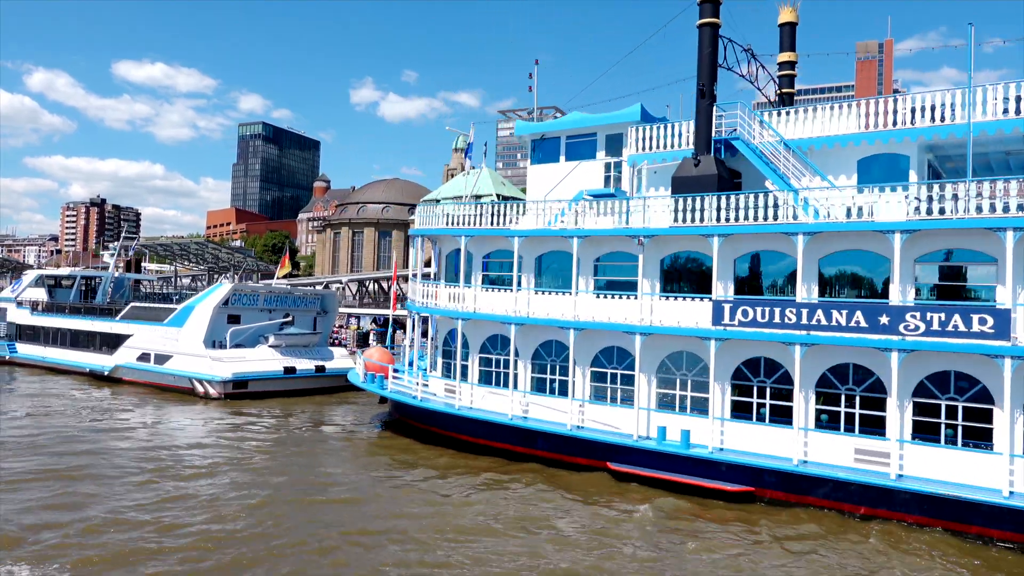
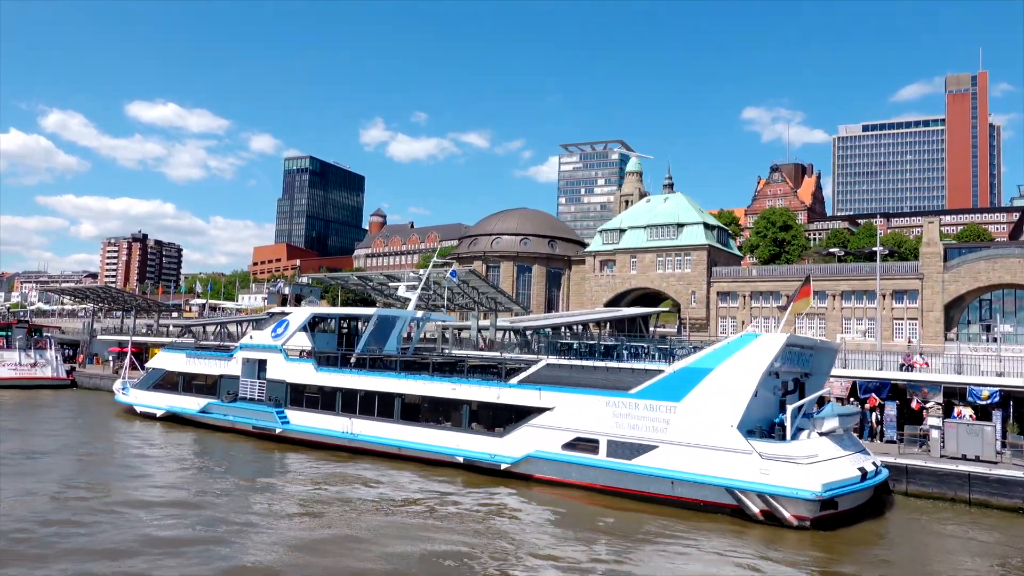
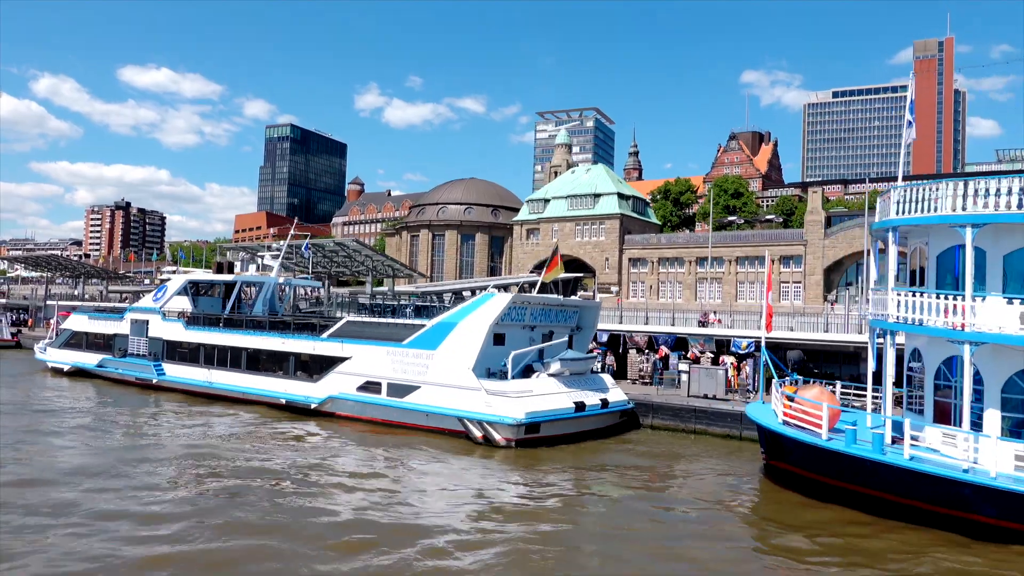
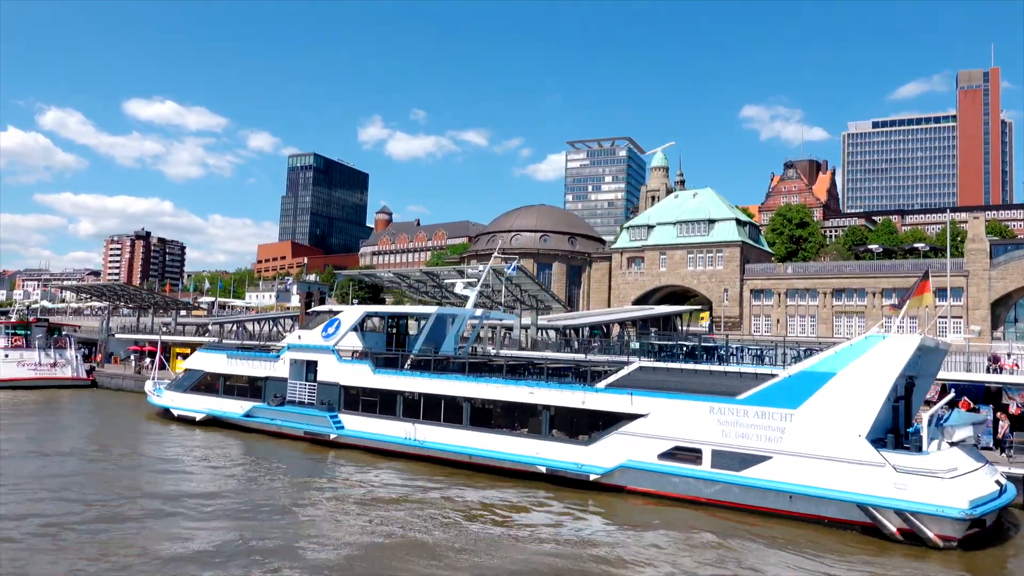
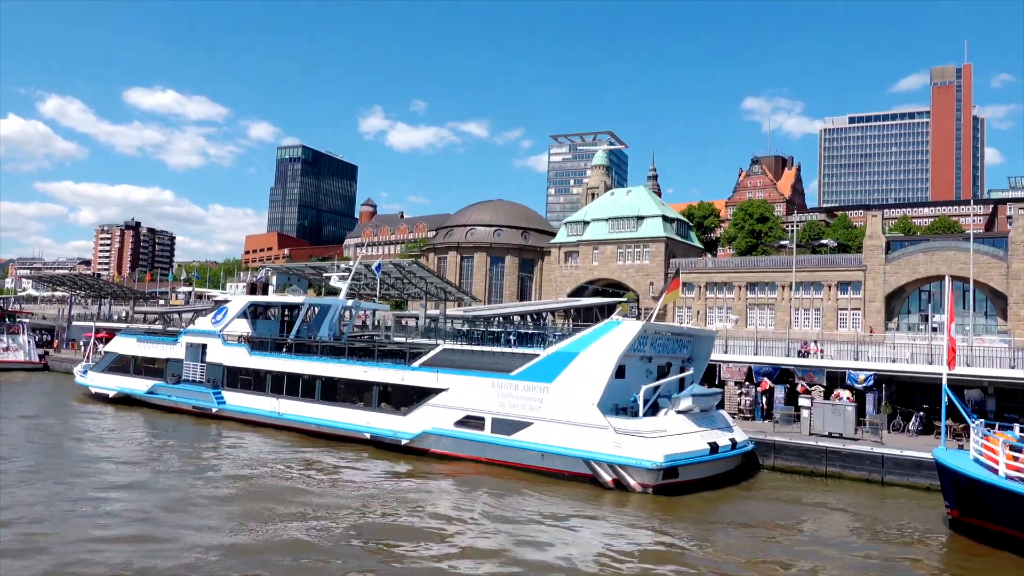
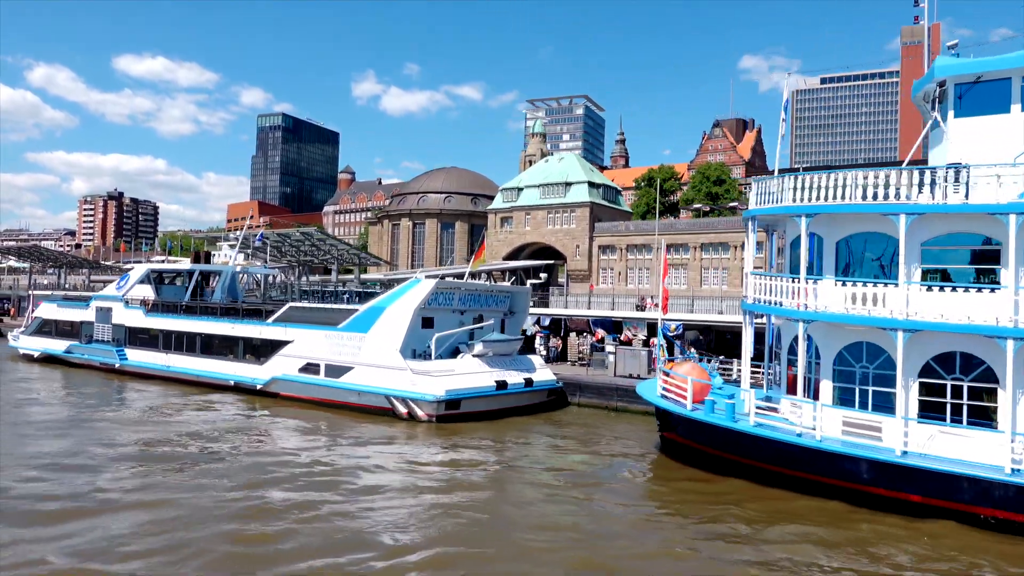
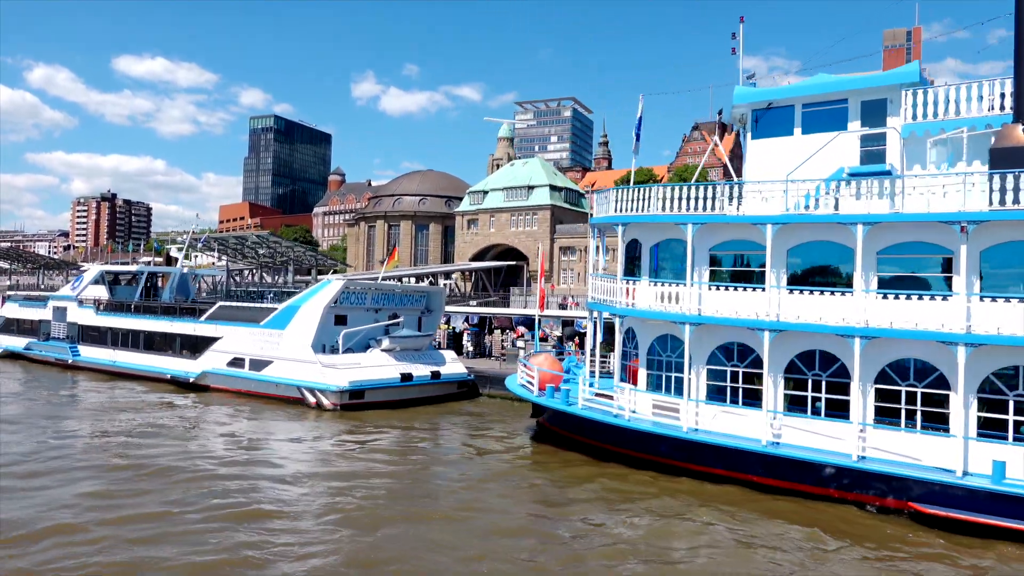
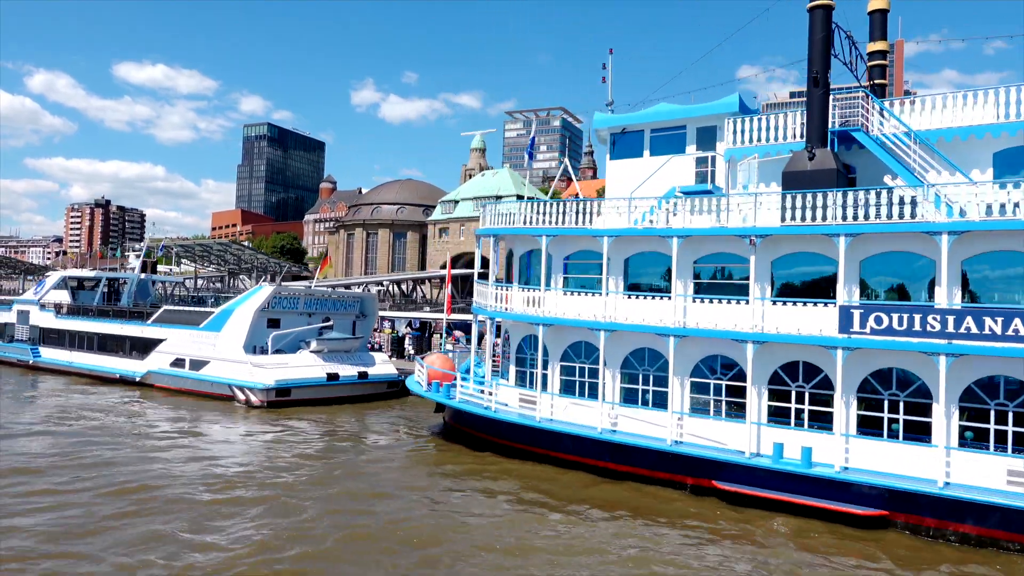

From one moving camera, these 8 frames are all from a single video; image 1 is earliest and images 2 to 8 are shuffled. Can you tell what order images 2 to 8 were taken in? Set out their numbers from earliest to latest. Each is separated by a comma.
8, 7, 6, 3, 5, 2, 4
